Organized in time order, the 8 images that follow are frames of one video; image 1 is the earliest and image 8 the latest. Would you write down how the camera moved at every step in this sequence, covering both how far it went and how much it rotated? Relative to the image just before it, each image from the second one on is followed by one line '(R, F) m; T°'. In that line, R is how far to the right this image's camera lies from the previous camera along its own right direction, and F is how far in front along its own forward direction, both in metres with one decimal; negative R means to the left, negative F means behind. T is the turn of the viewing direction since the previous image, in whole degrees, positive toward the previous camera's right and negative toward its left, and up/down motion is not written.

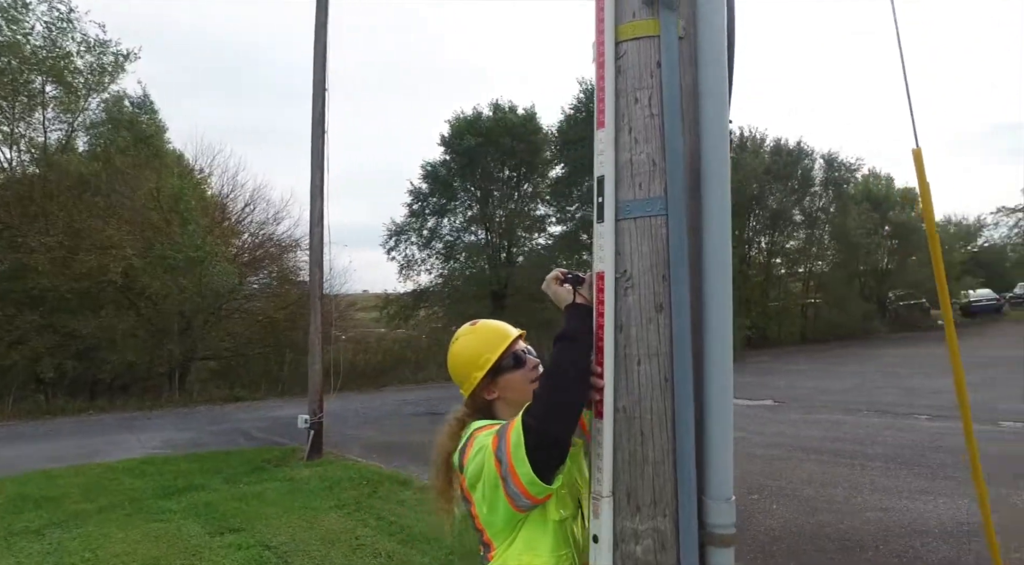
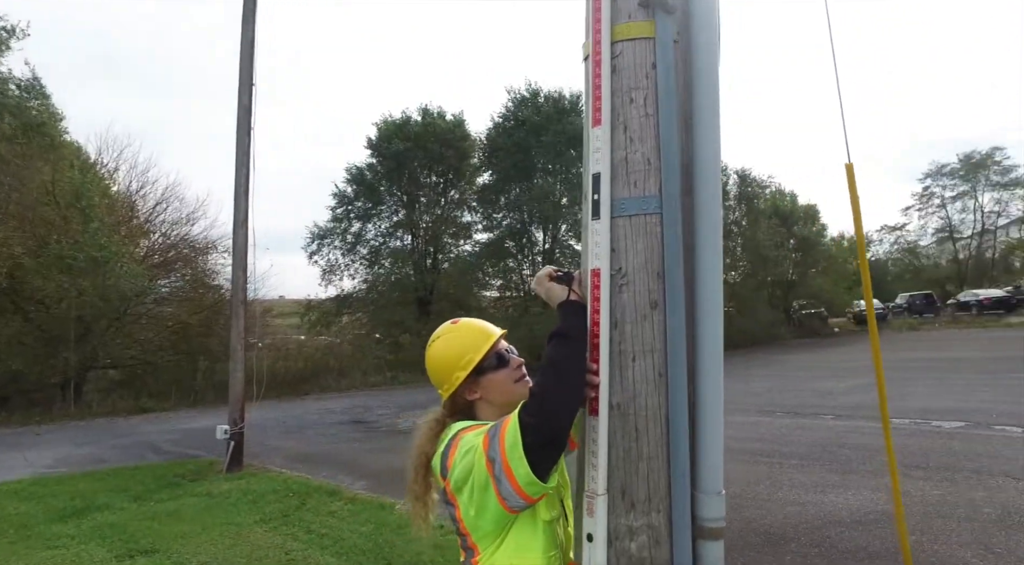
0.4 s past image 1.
(-0.3, 0.0) m; +8°
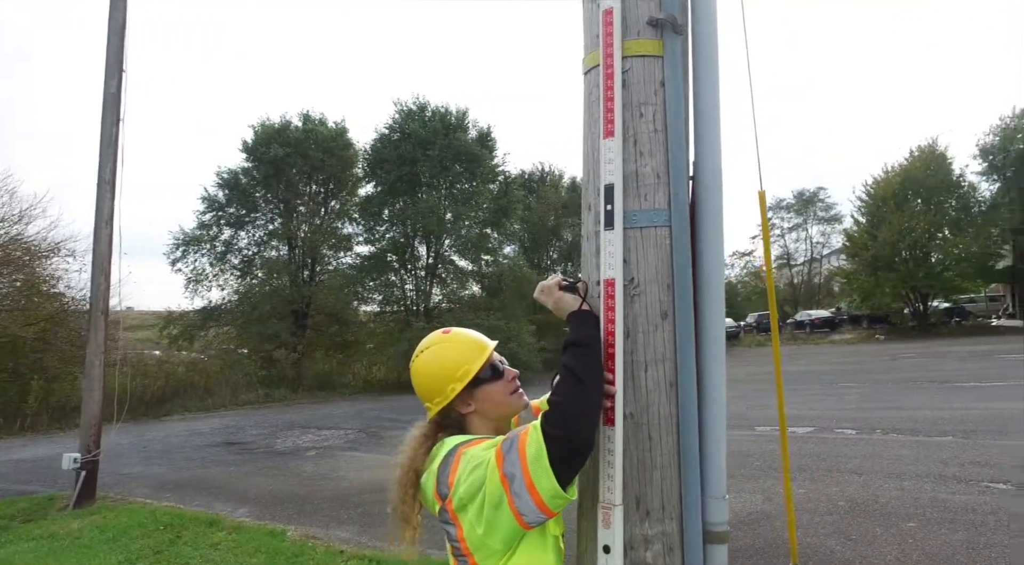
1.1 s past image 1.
(-0.6, +0.1) m; +13°
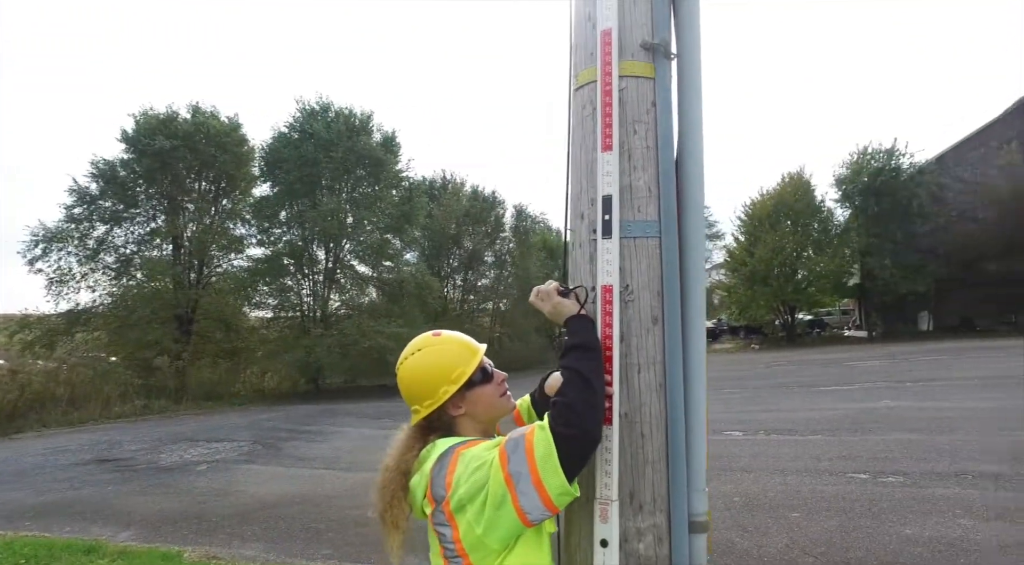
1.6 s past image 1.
(-0.4, 0.0) m; +11°
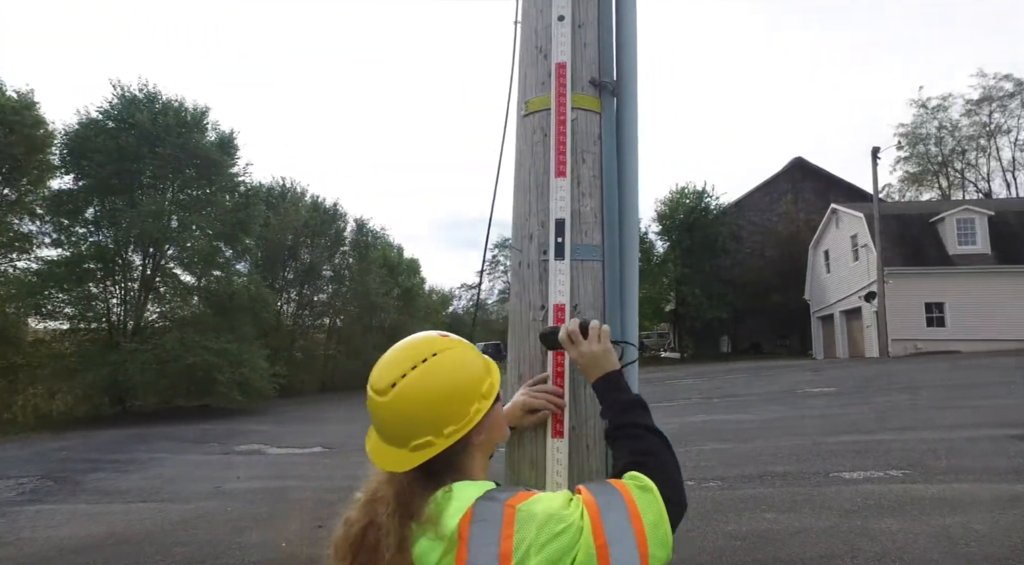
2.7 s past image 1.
(-0.5, +0.1) m; +16°
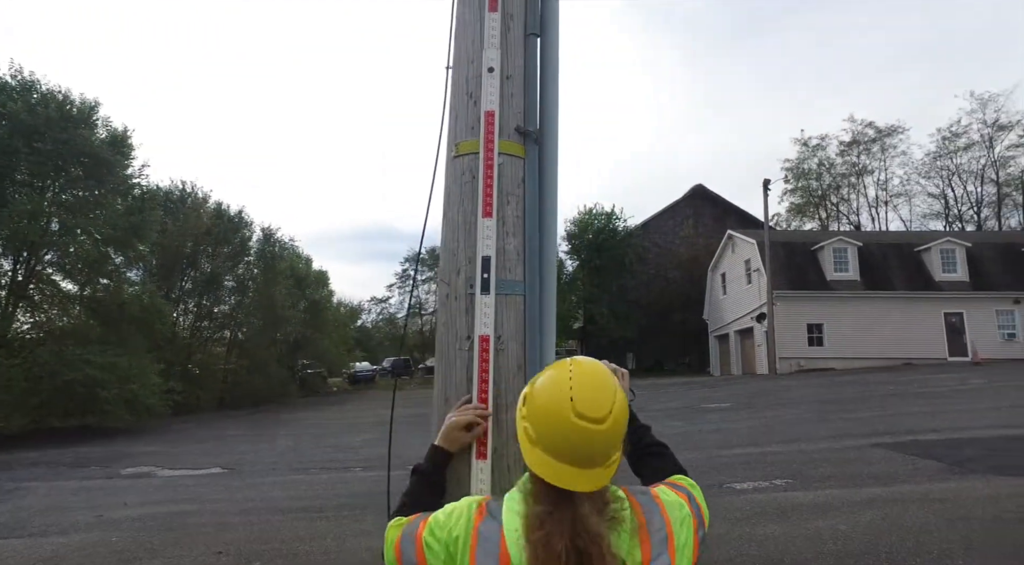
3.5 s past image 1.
(-0.1, -0.1) m; +8°
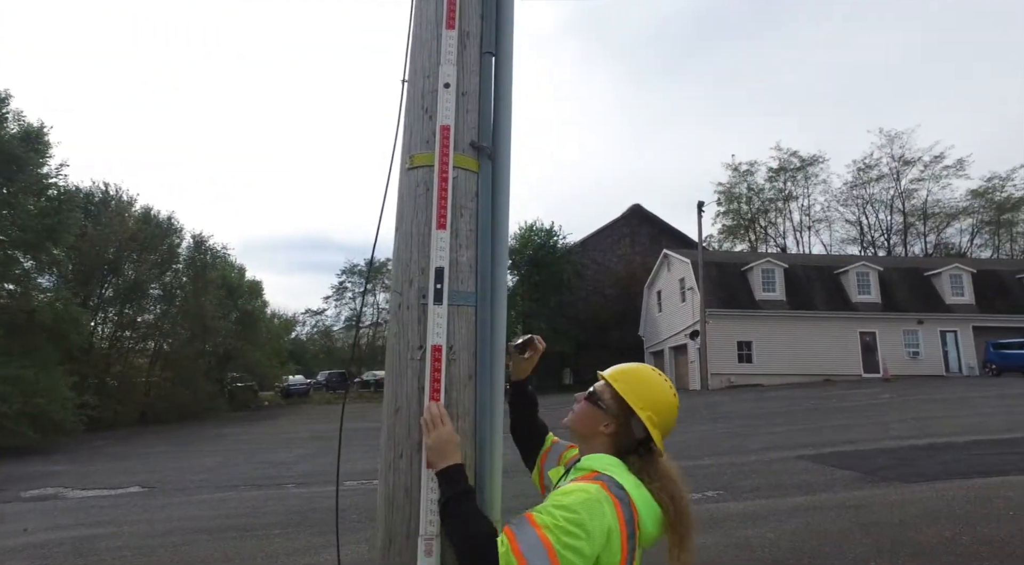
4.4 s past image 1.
(-0.1, 0.0) m; +6°
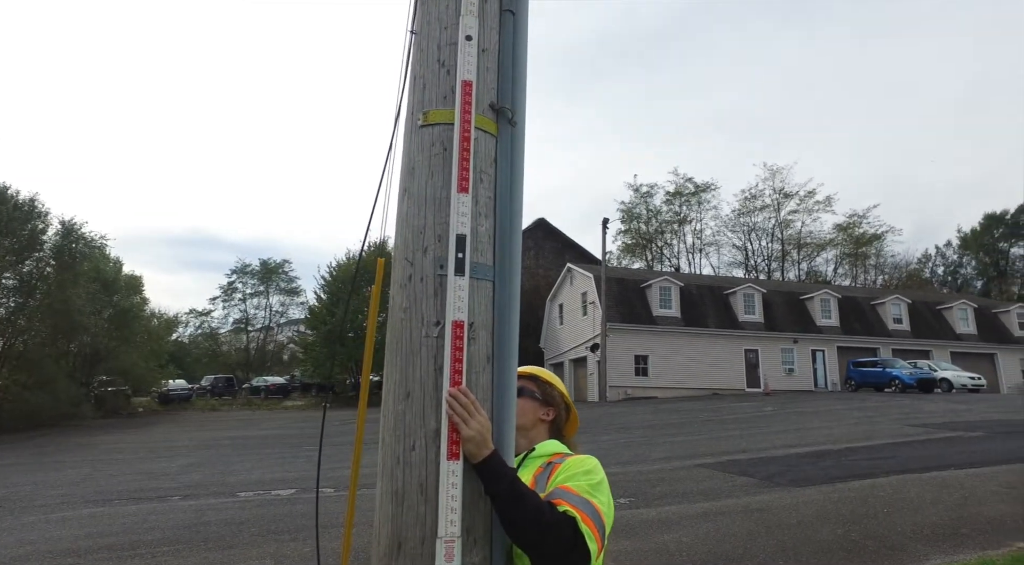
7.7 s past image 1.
(-0.5, +0.1) m; +11°
